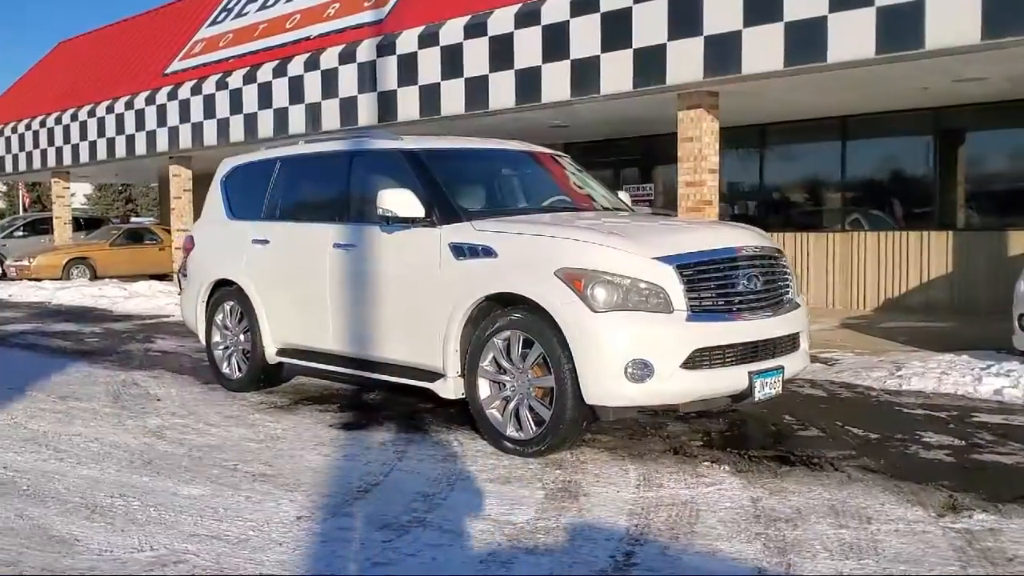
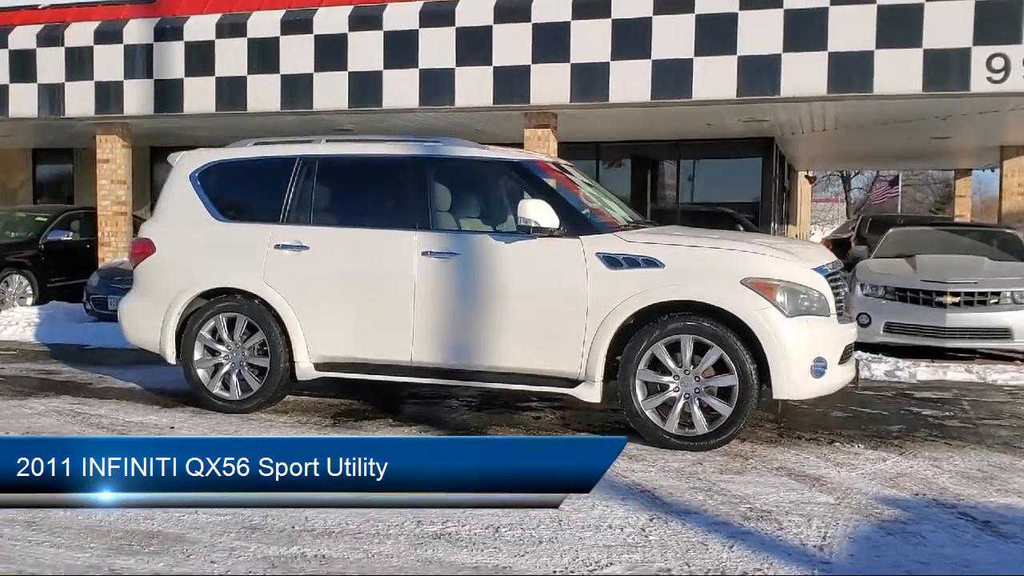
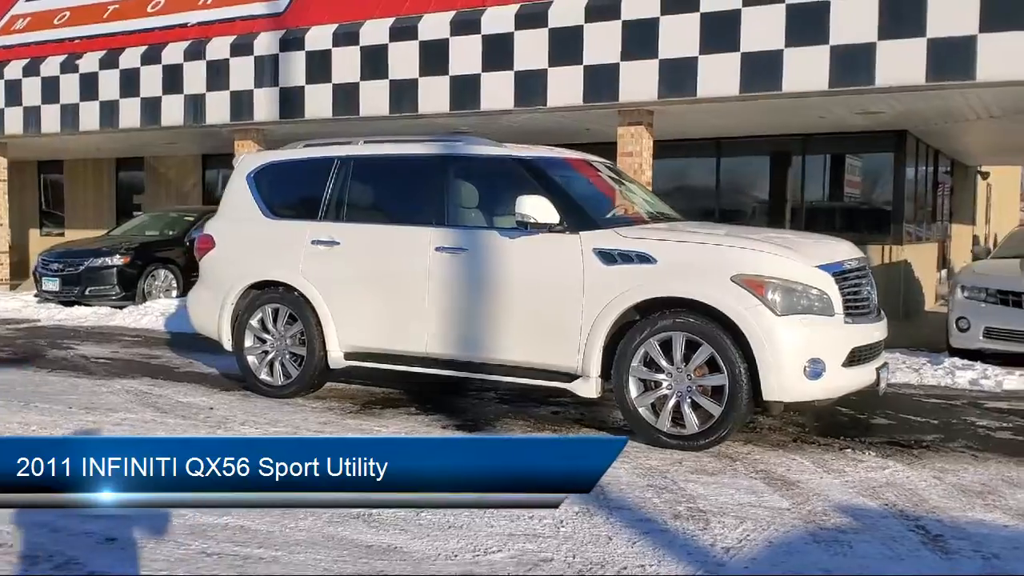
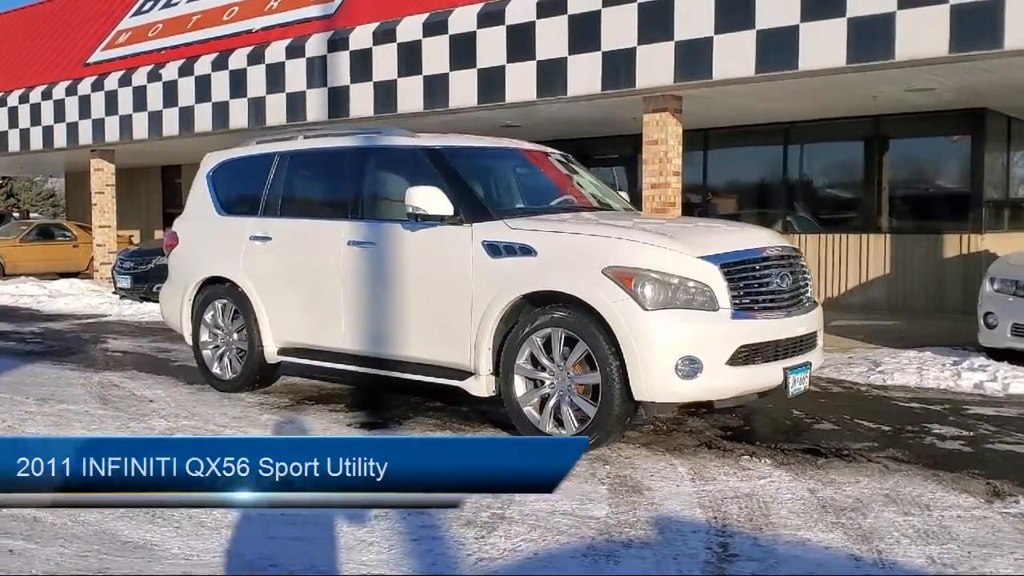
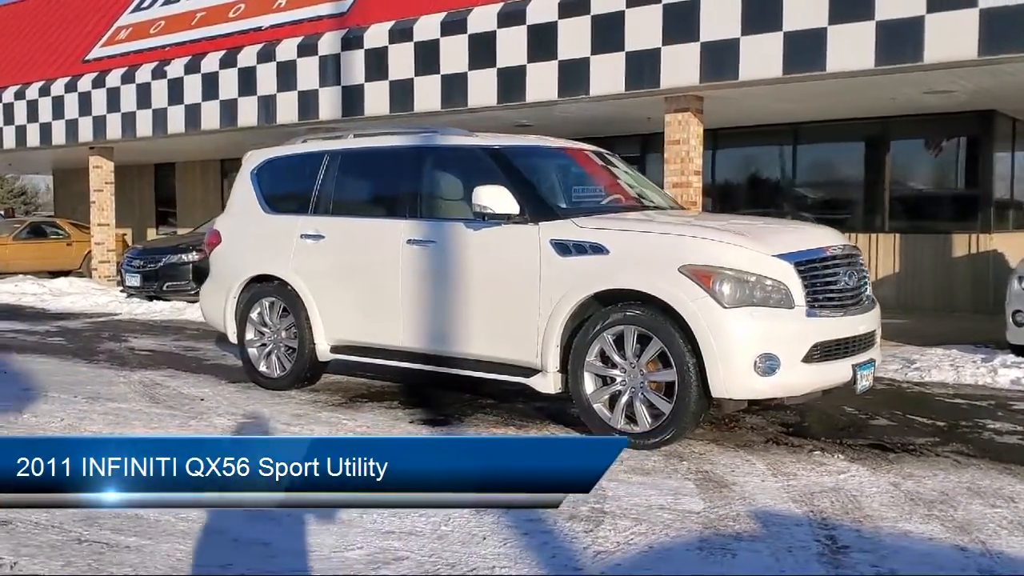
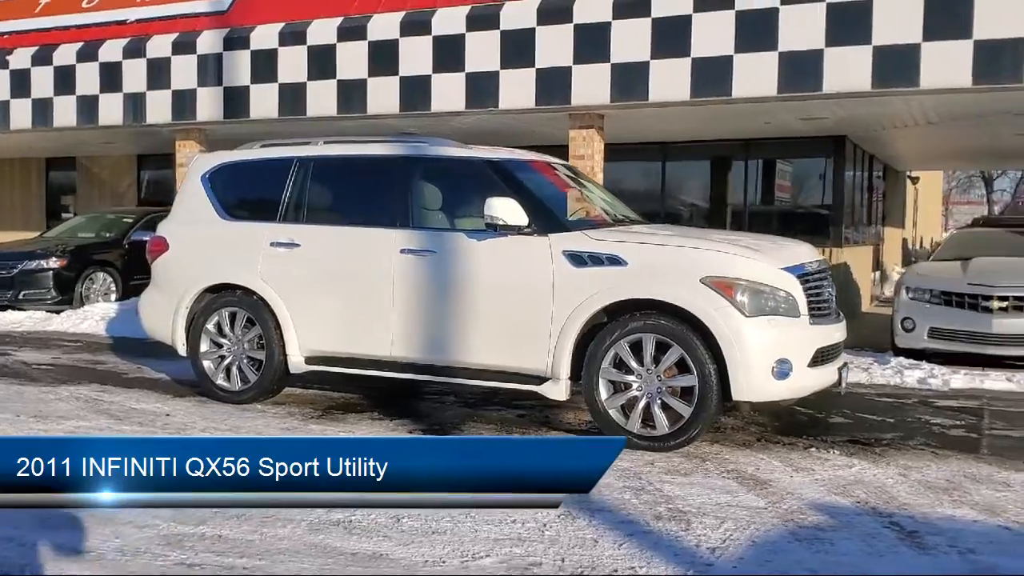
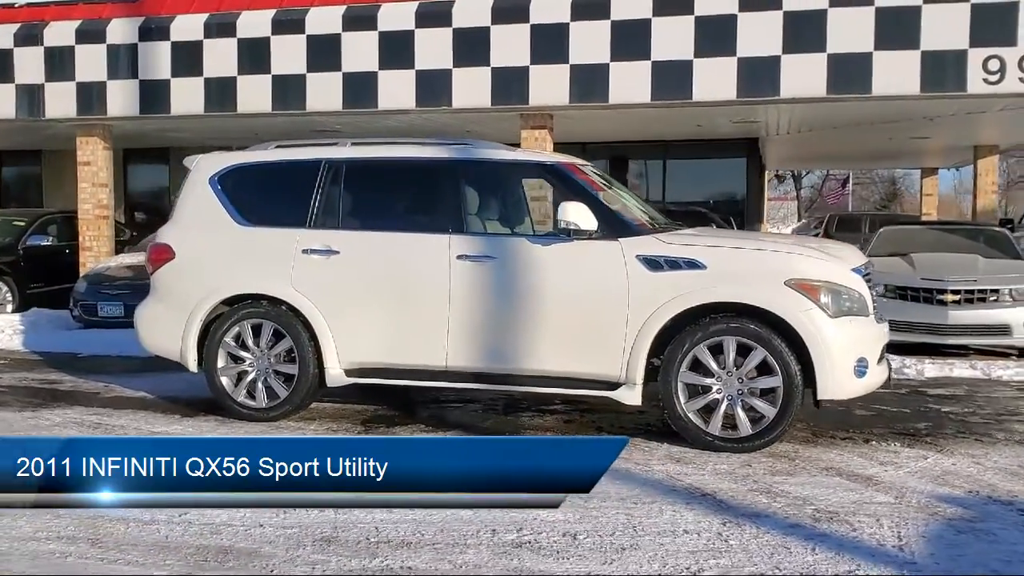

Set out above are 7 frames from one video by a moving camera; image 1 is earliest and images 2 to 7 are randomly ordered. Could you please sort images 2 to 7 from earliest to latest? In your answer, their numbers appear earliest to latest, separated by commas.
4, 5, 3, 6, 2, 7
